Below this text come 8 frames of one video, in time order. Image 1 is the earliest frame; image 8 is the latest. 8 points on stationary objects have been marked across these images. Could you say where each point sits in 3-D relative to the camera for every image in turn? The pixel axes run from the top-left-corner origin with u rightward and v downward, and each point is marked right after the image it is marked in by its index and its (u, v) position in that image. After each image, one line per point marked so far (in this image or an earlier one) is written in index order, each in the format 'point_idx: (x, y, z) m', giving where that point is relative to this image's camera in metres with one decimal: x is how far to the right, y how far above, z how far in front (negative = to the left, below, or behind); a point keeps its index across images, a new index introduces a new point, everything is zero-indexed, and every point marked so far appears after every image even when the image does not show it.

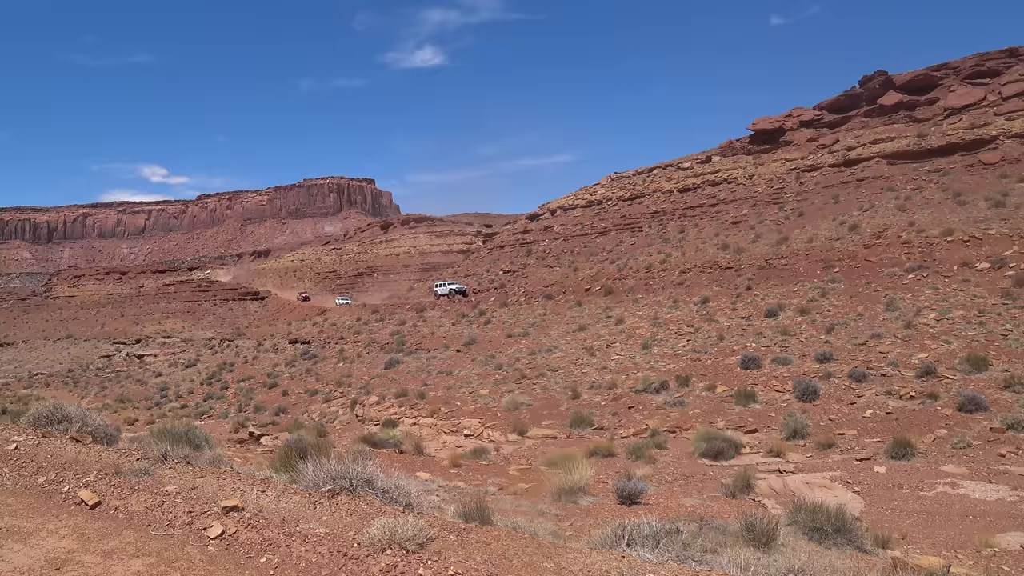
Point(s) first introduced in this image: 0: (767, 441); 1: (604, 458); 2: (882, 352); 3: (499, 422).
0: (+4.3, -2.6, +10.0) m
1: (+1.6, -2.9, +9.9) m
2: (+8.4, -1.5, +13.4) m
3: (-0.3, -2.9, +12.8) m
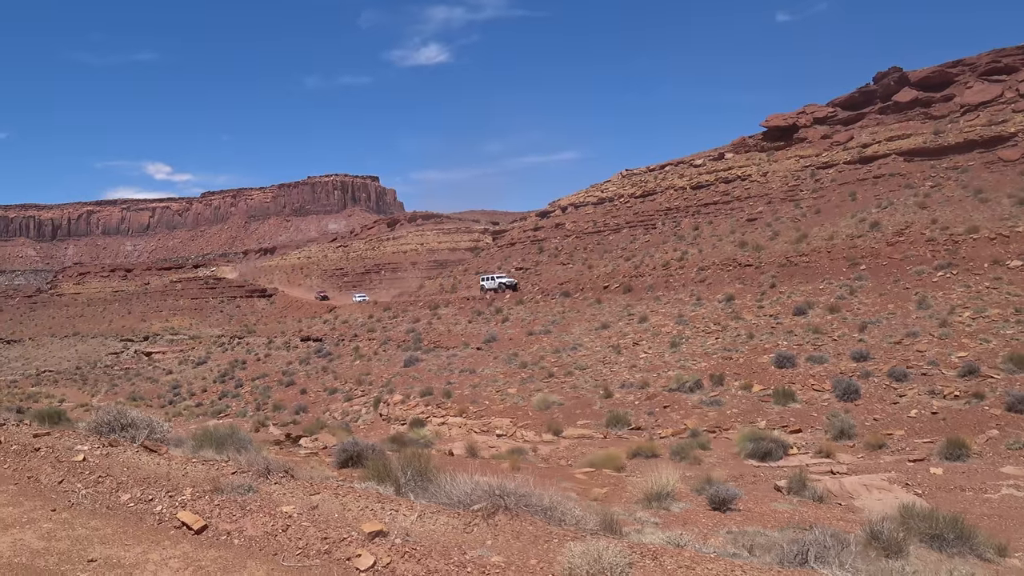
0: (+5.0, -2.5, +9.8) m
1: (+2.2, -2.8, +9.8) m
2: (+9.1, -1.4, +13.2) m
3: (+0.4, -2.9, +12.6) m
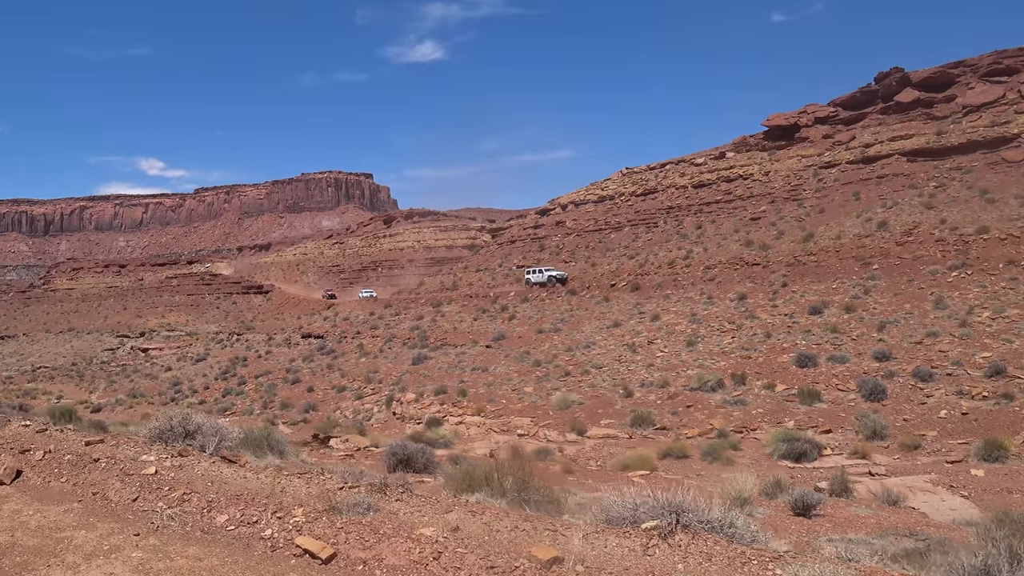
0: (+5.5, -2.5, +9.7) m
1: (+2.7, -2.8, +9.6) m
2: (+9.5, -1.4, +13.1) m
3: (+0.9, -2.8, +12.5) m
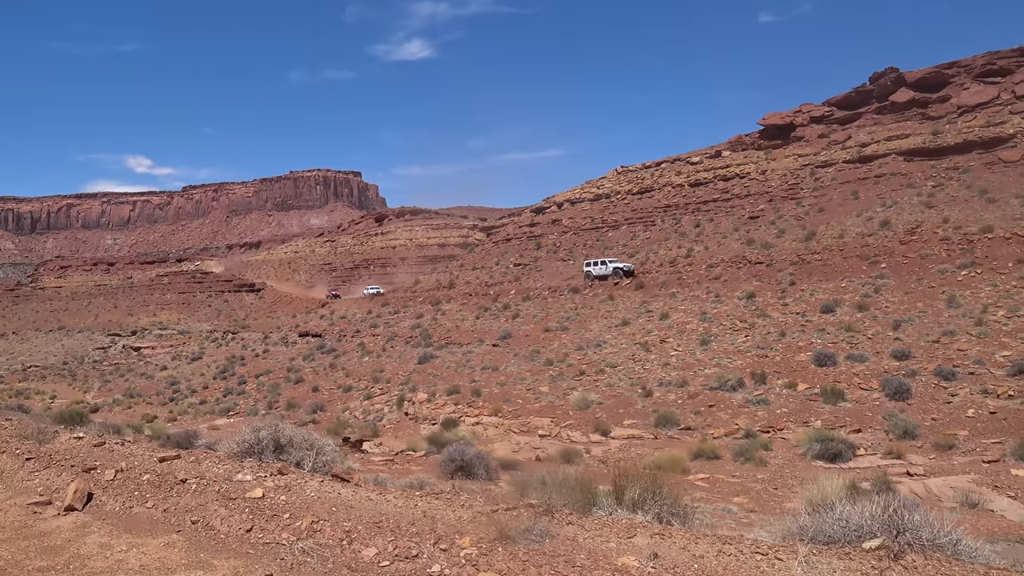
0: (+6.0, -2.5, +9.6) m
1: (+3.2, -2.8, +9.5) m
2: (+9.9, -1.4, +13.1) m
3: (+1.3, -2.8, +12.3) m
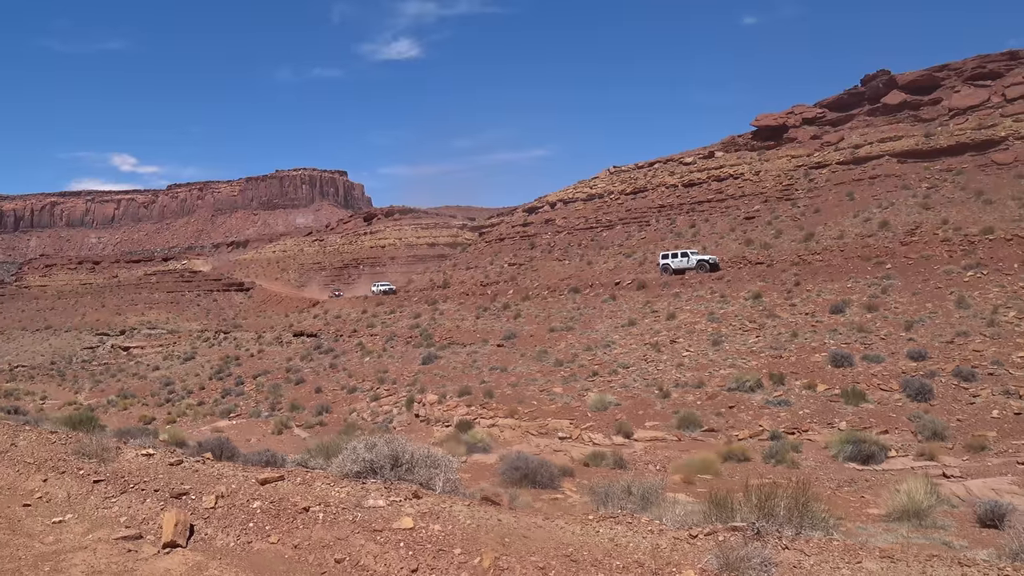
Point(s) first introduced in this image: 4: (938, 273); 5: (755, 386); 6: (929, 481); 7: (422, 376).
0: (+6.4, -2.5, +9.6) m
1: (+3.6, -2.8, +9.4) m
2: (+10.3, -1.4, +13.1) m
3: (+1.7, -2.8, +12.2) m
4: (+14.0, +0.5, +19.5) m
5: (+5.3, -2.1, +13.1) m
6: (+5.5, -2.6, +7.9) m
7: (-2.9, -2.8, +19.4) m
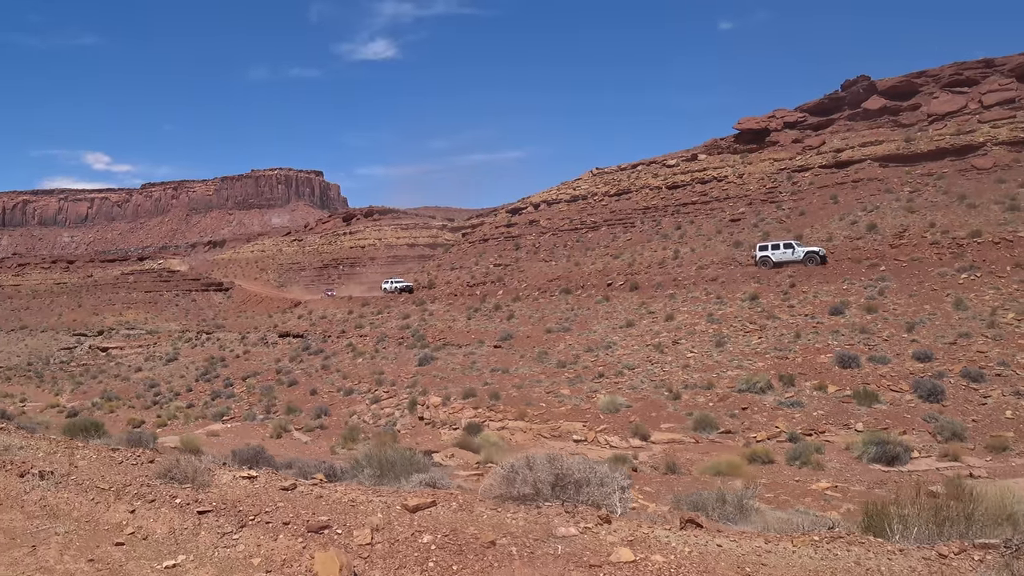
0: (+6.7, -2.5, +9.6) m
1: (+4.0, -2.8, +9.3) m
2: (+10.5, -1.4, +13.3) m
3: (+2.0, -2.8, +12.0) m
4: (+14.0, +0.4, +19.8) m
5: (+5.6, -2.2, +13.0) m
6: (+5.9, -2.6, +7.9) m
7: (-2.9, -2.8, +19.0) m
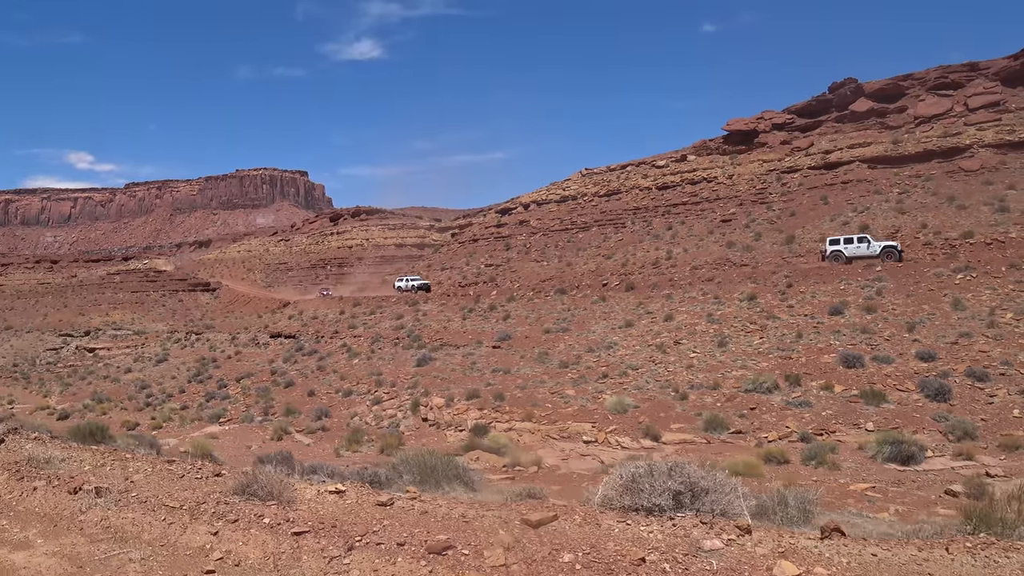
0: (+7.0, -2.5, +9.6) m
1: (+4.2, -2.8, +9.3) m
2: (+10.7, -1.4, +13.4) m
3: (+2.1, -2.8, +12.0) m
4: (+14.0, +0.4, +20.0) m
5: (+5.7, -2.2, +13.1) m
6: (+6.2, -2.6, +7.9) m
7: (-2.9, -2.8, +18.9) m
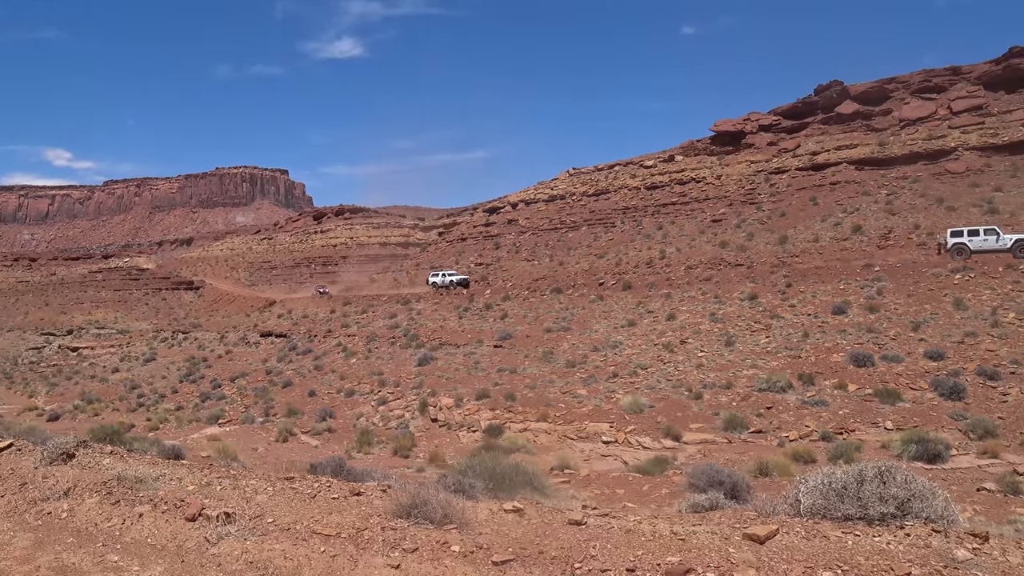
0: (+7.4, -2.5, +9.7) m
1: (+4.6, -2.8, +9.3) m
2: (+11.0, -1.4, +13.6) m
3: (+2.5, -2.8, +11.9) m
4: (+14.1, +0.4, +20.3) m
5: (+6.0, -2.2, +13.1) m
6: (+6.7, -2.6, +8.0) m
7: (-2.7, -2.8, +18.7) m
